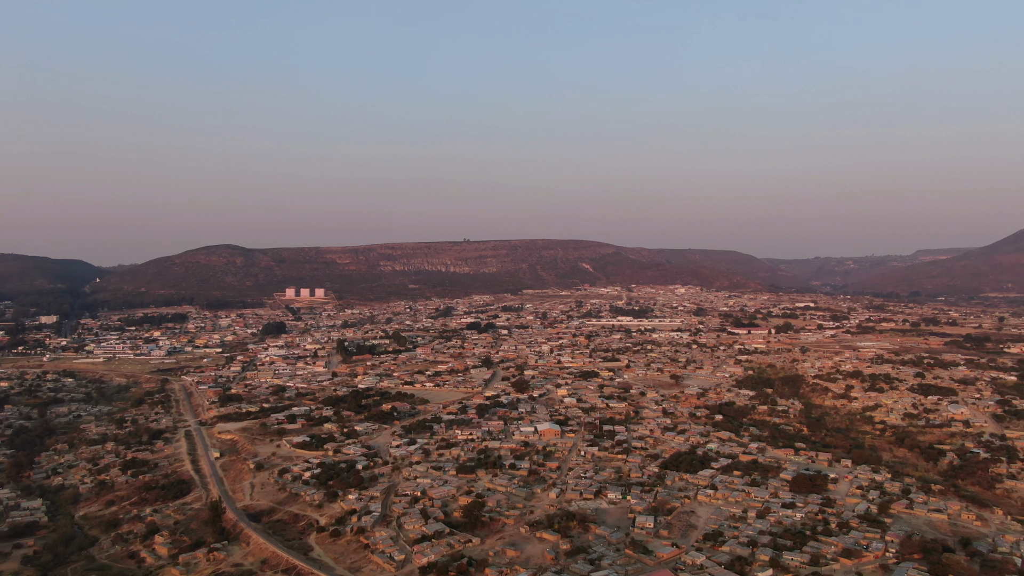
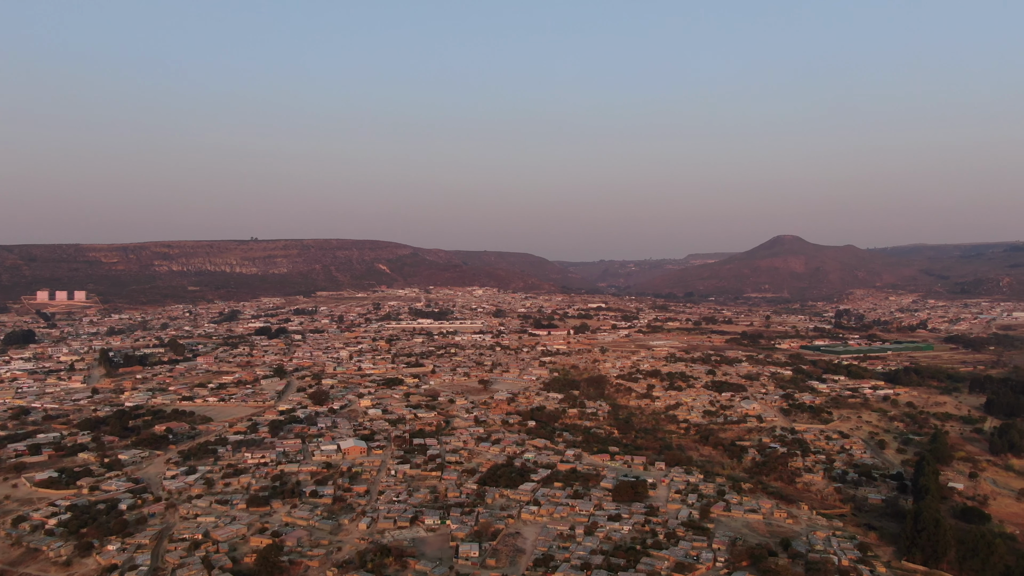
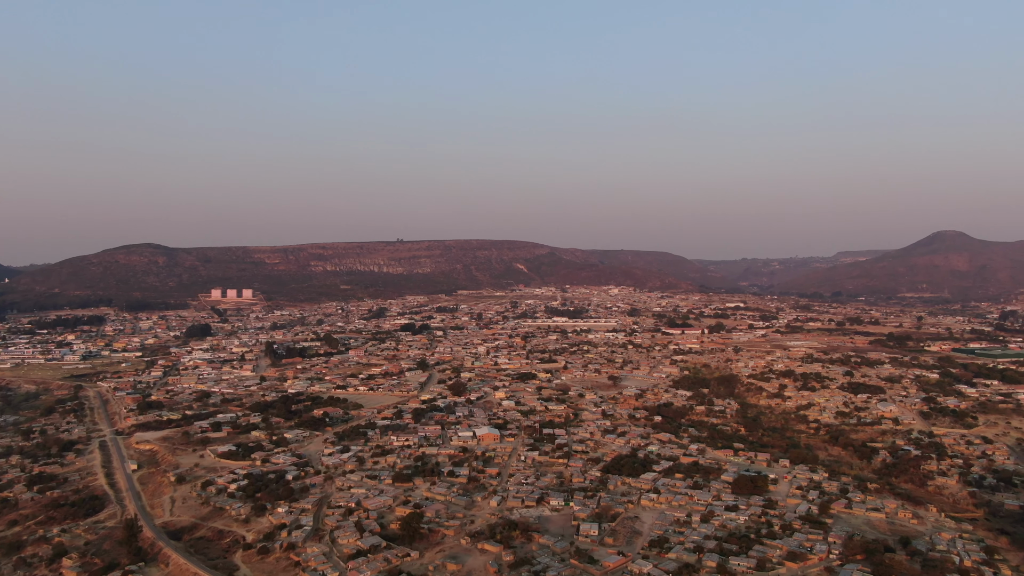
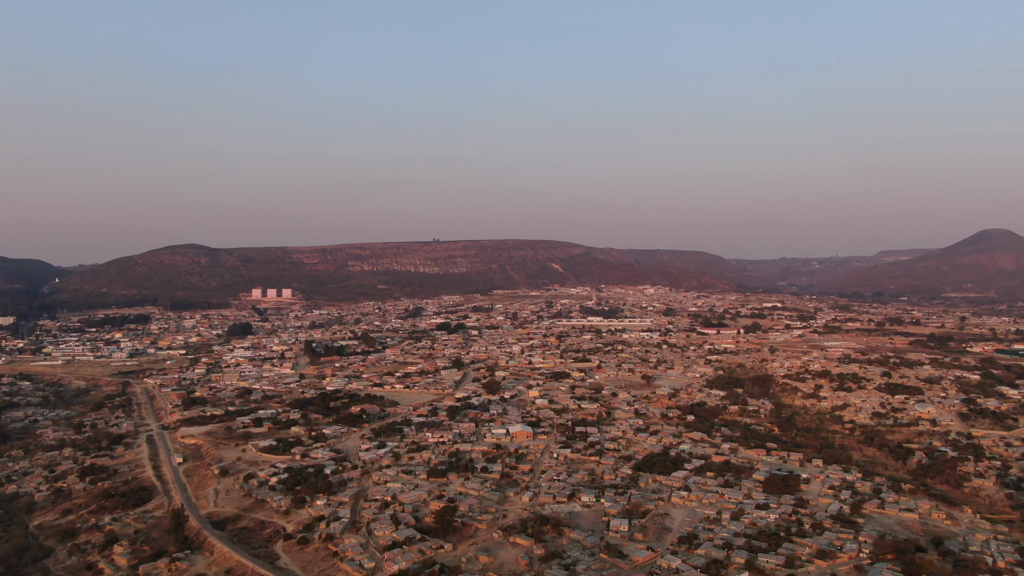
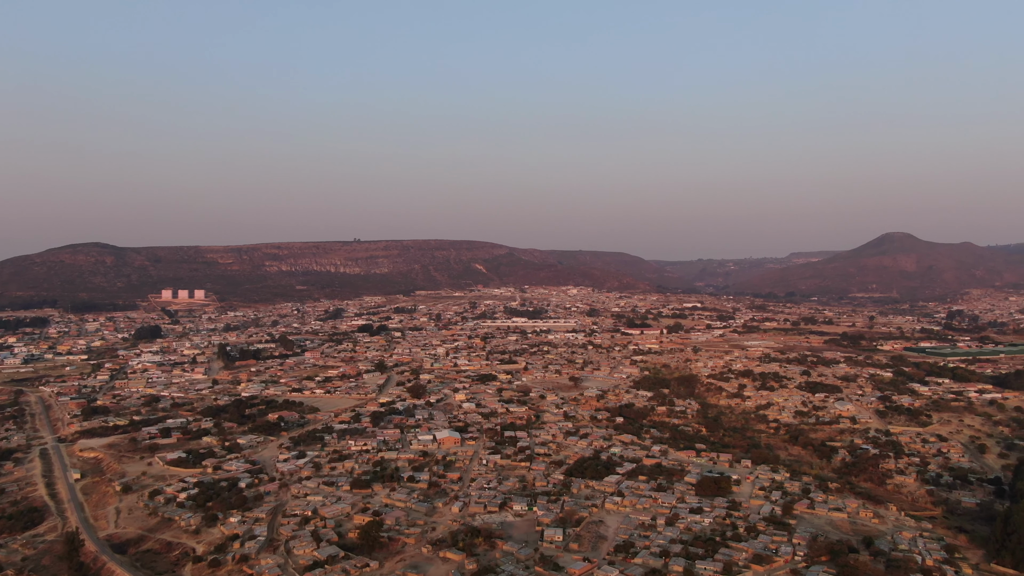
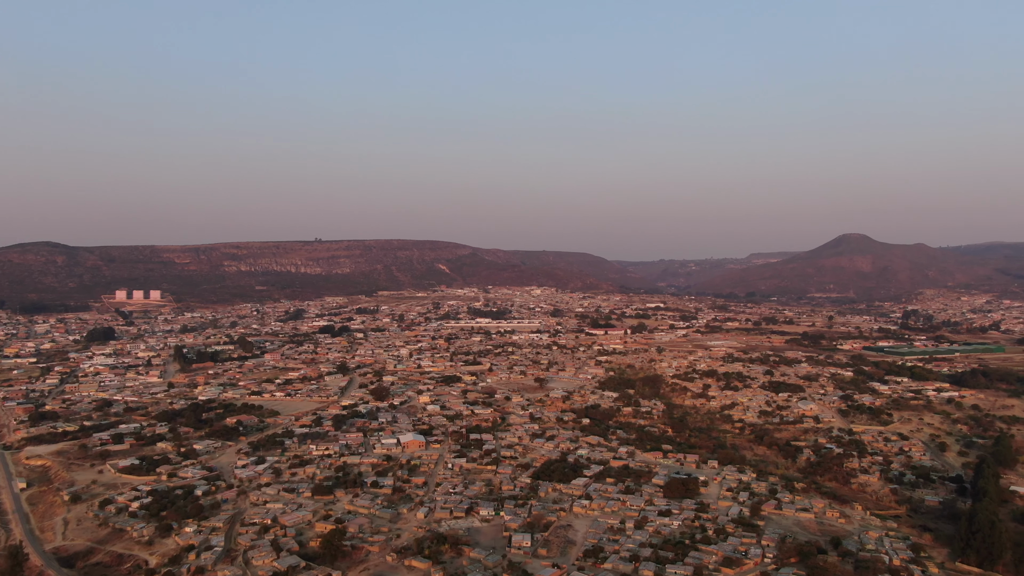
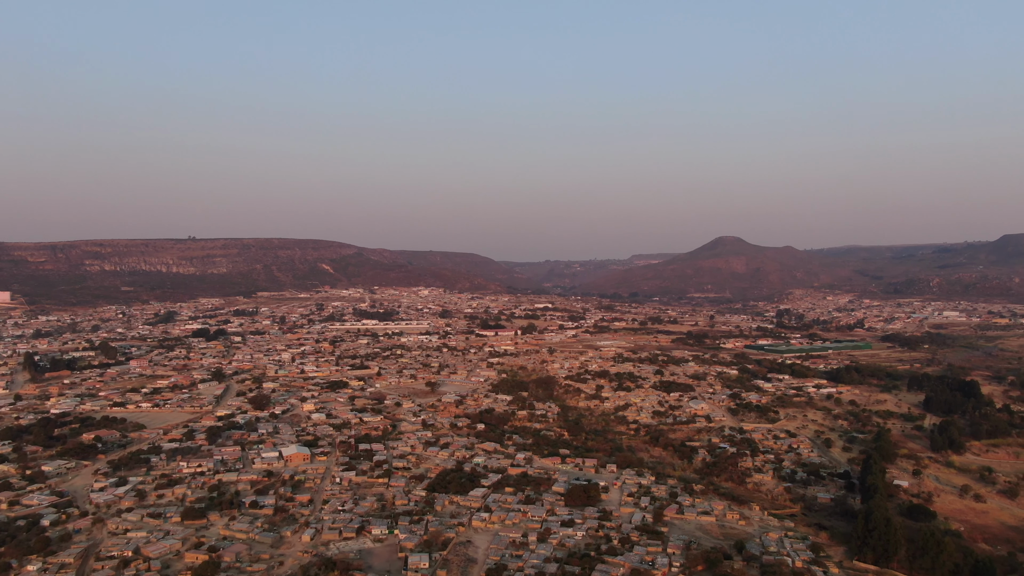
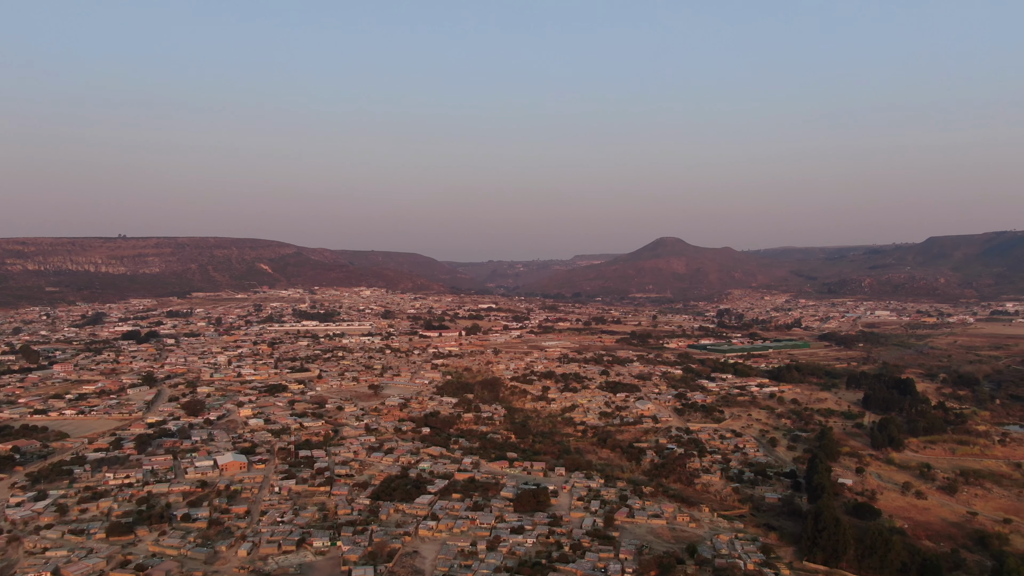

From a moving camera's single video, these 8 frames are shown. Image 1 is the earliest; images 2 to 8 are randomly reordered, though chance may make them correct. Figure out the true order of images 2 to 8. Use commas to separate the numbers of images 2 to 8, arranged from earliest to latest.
4, 3, 5, 6, 2, 7, 8
